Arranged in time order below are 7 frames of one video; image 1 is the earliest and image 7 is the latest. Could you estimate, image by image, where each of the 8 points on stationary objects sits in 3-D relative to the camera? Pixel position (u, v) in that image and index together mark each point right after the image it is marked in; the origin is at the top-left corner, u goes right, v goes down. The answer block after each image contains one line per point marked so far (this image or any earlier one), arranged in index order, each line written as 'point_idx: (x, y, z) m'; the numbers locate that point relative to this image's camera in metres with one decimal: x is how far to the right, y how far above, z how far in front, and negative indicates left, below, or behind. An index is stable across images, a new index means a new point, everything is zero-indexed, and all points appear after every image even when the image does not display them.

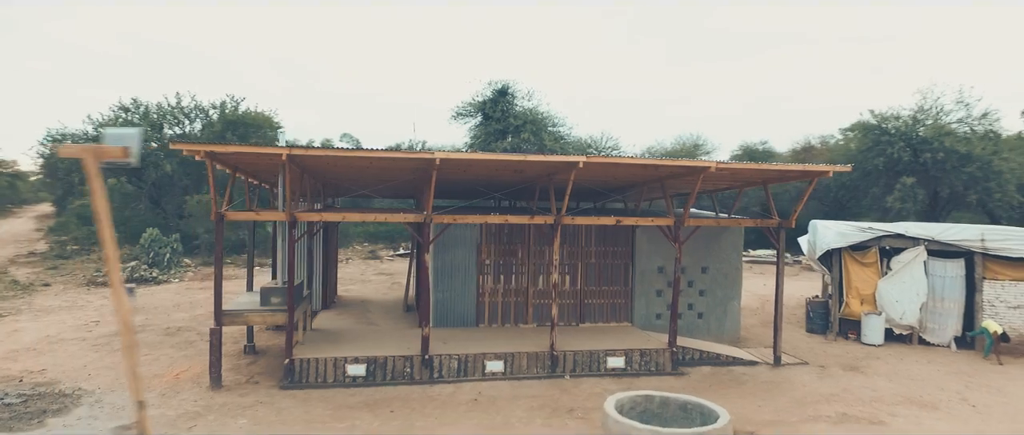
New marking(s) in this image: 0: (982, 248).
0: (+9.8, -0.6, +12.3) m
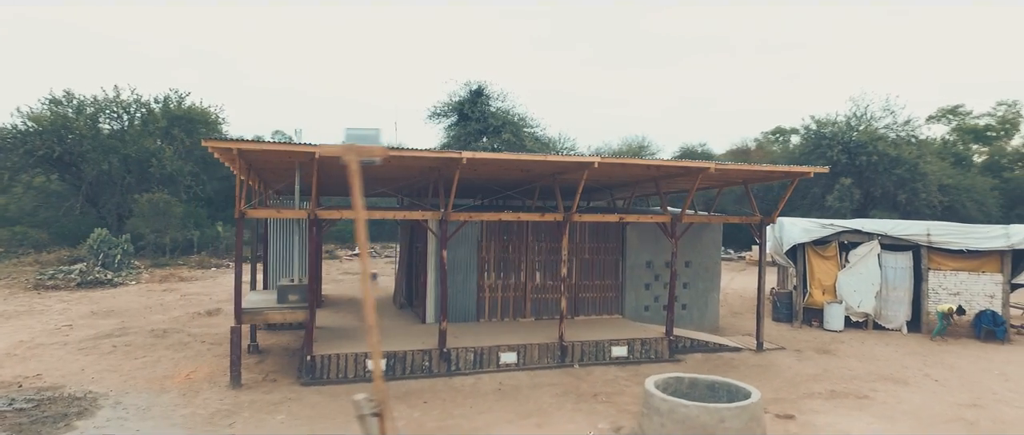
0: (+9.7, -0.6, +13.7) m
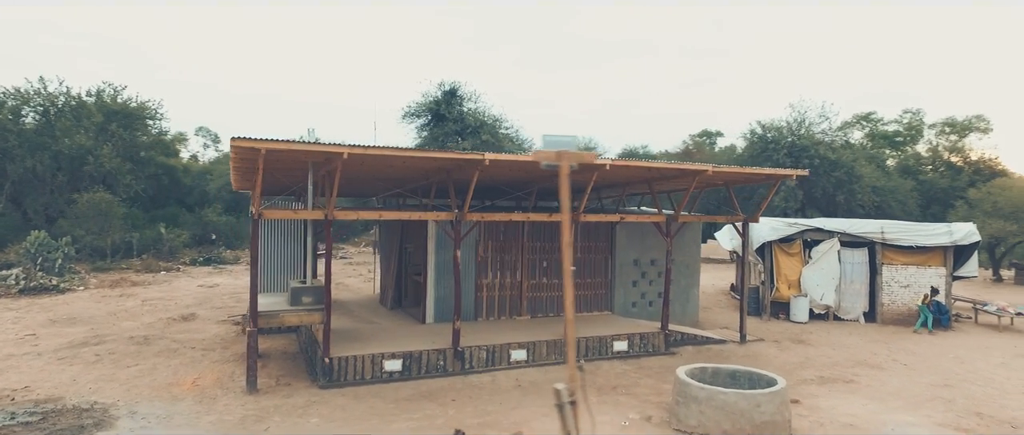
0: (+9.4, -0.5, +14.9) m
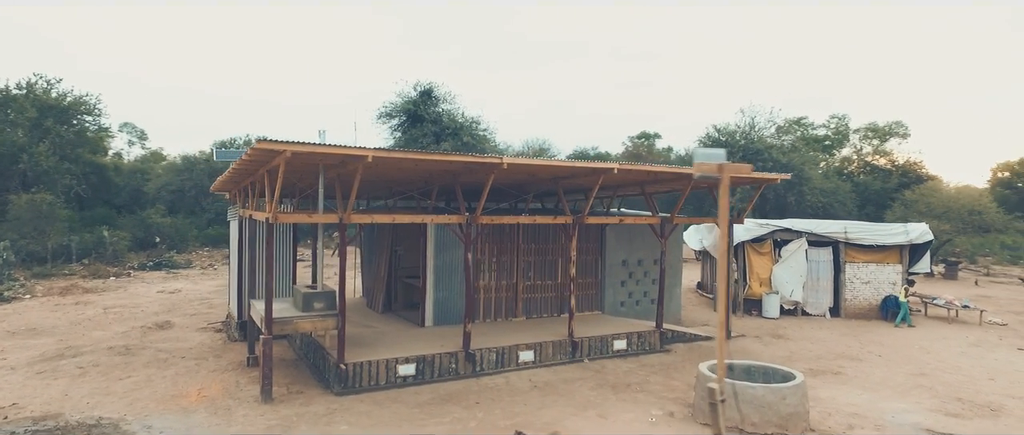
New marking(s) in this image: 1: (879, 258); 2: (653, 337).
0: (+9.0, -0.6, +15.9) m
1: (+10.0, -1.1, +16.0) m
2: (+2.8, -2.4, +11.7) m
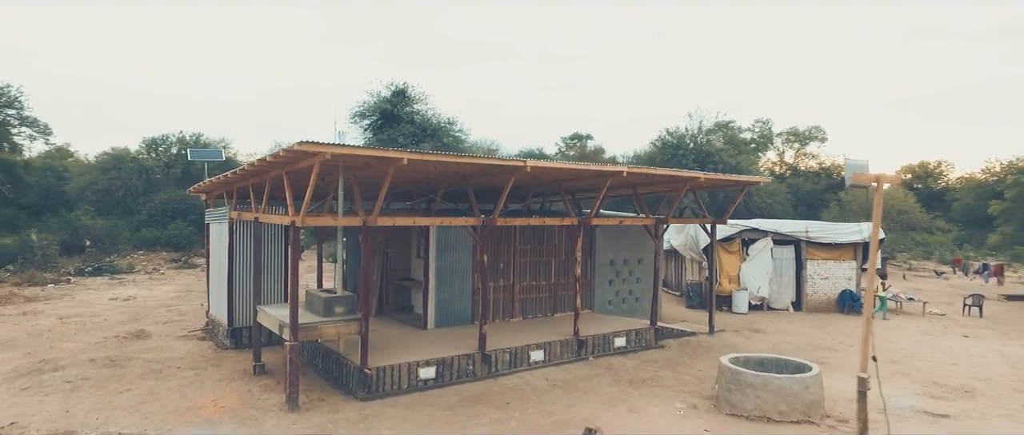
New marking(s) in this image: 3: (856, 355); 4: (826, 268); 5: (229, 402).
0: (+8.5, -0.6, +17.1) m
1: (+9.5, -1.1, +17.3) m
2: (+2.8, -2.4, +12.2) m
3: (+6.9, -2.8, +11.8) m
4: (+9.2, -1.5, +17.2) m
5: (-4.1, -2.6, +8.4) m
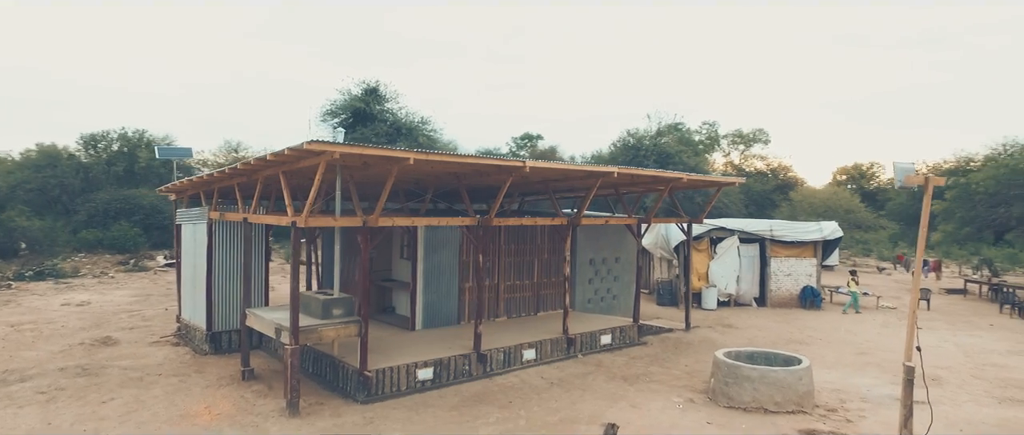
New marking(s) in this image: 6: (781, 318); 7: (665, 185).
0: (+7.8, -0.6, +17.8) m
1: (+8.8, -1.1, +18.1) m
2: (+2.6, -2.4, +12.5) m
3: (+6.7, -2.8, +12.5) m
4: (+8.4, -1.5, +18.0) m
5: (-4.0, -2.6, +8.1) m
6: (+7.3, -2.7, +16.1) m
7: (+3.2, +0.7, +12.6) m
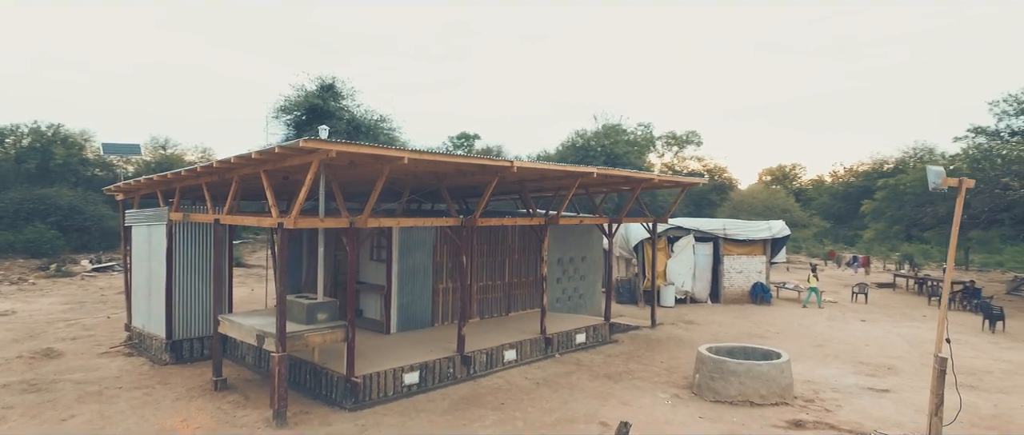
0: (+6.7, -0.5, +18.5) m
1: (+7.6, -1.1, +18.9) m
2: (+2.0, -2.4, +12.7) m
3: (+6.1, -2.7, +13.1) m
4: (+7.3, -1.4, +18.8) m
5: (-4.0, -2.7, +7.6) m
6: (+6.4, -2.7, +16.8) m
7: (+2.6, +0.7, +12.9) m
